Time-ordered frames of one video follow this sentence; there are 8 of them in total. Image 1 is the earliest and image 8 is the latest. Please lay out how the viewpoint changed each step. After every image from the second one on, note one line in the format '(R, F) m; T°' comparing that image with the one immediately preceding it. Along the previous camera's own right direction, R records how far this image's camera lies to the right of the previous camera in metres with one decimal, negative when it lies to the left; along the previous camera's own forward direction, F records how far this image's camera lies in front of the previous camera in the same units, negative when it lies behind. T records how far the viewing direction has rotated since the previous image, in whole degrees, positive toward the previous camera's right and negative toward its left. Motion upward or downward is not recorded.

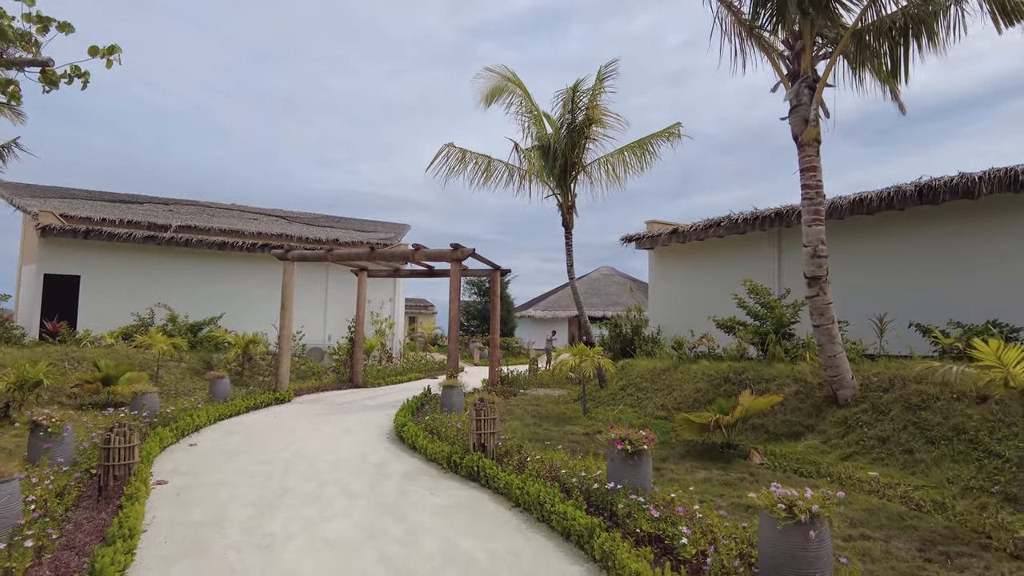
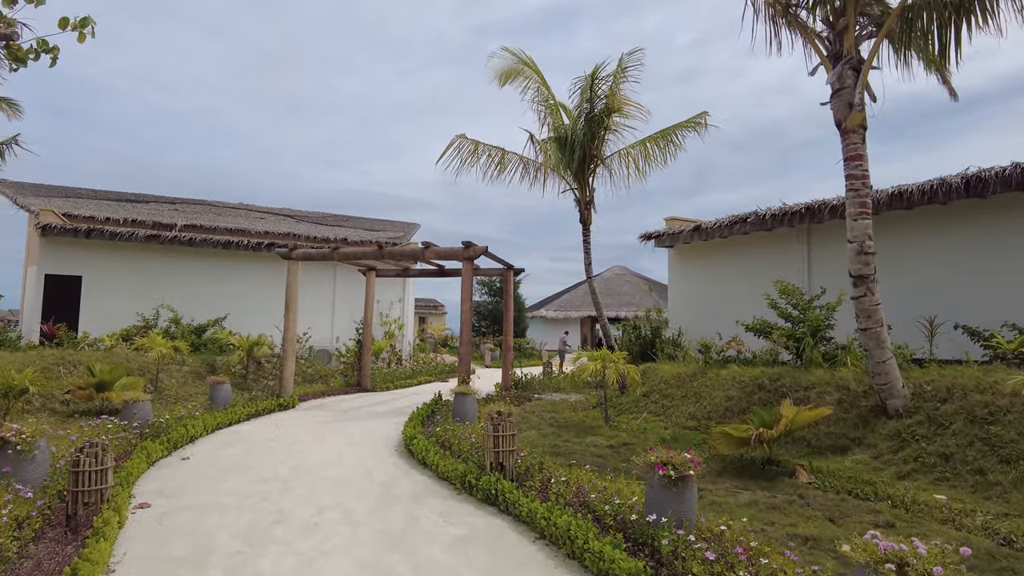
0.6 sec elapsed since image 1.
(-0.1, +0.5) m; -1°
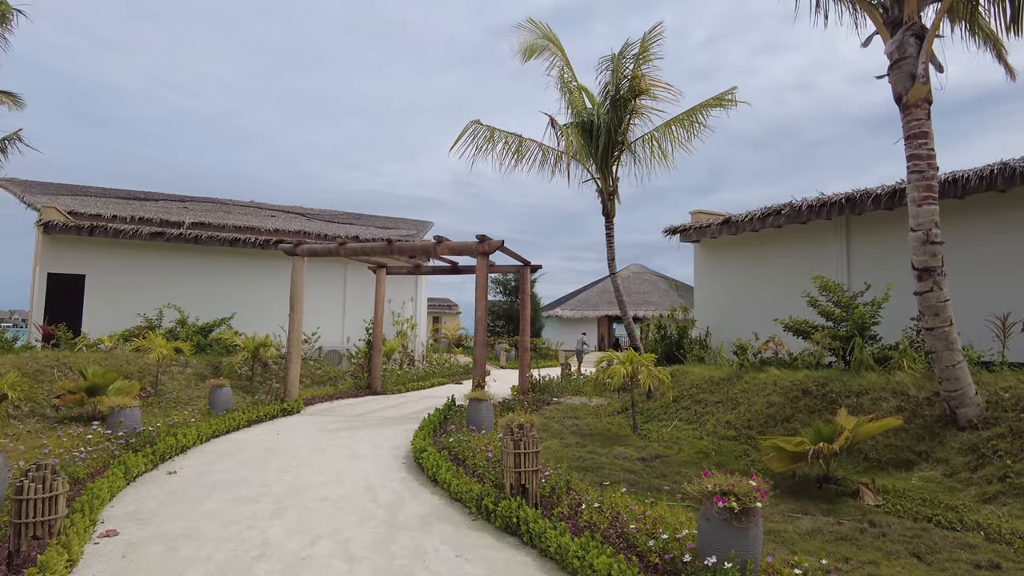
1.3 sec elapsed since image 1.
(-0.1, +0.6) m; -1°
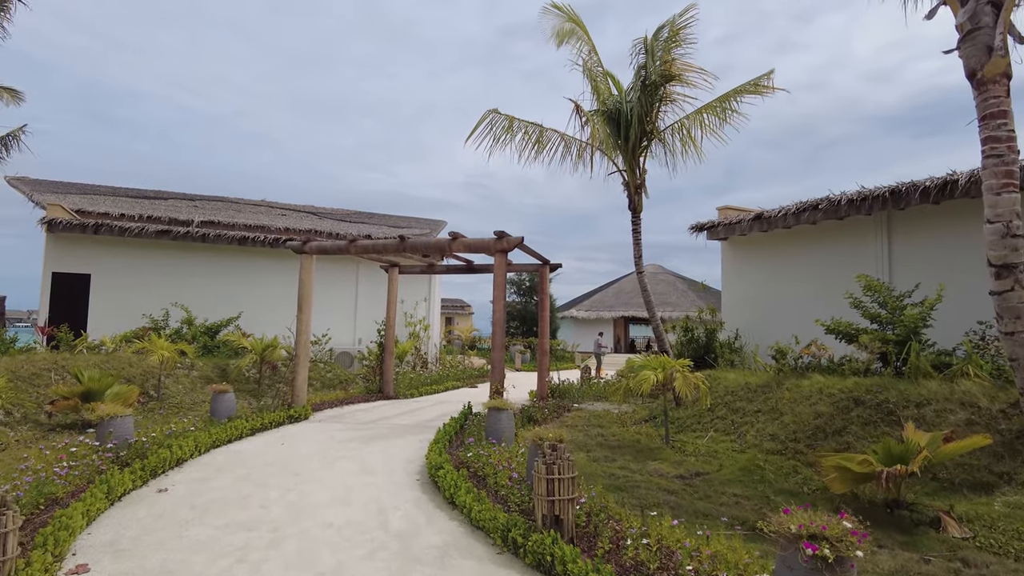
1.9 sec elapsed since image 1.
(-0.1, +0.5) m; -1°
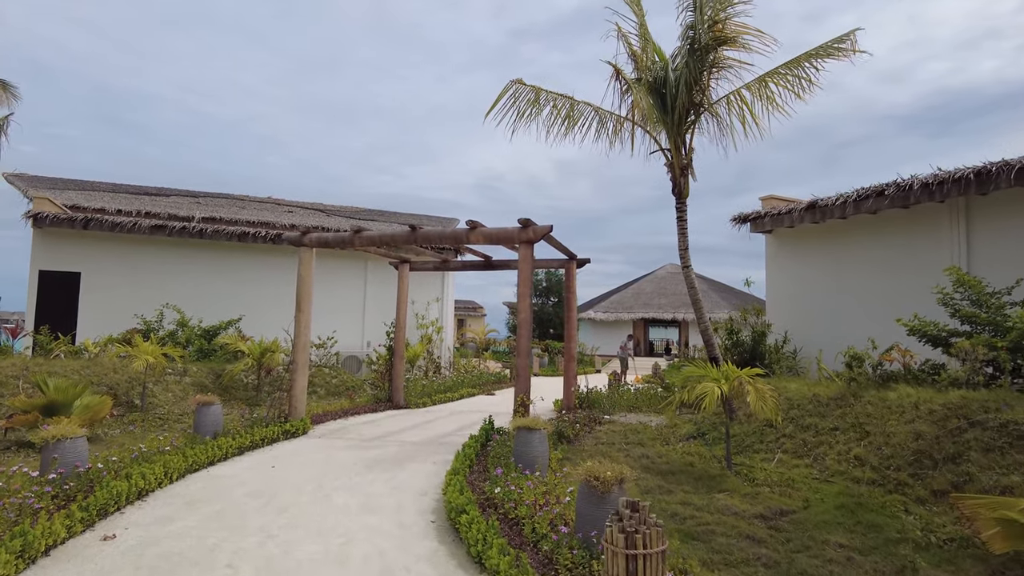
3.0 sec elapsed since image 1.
(-0.2, +1.1) m; -1°
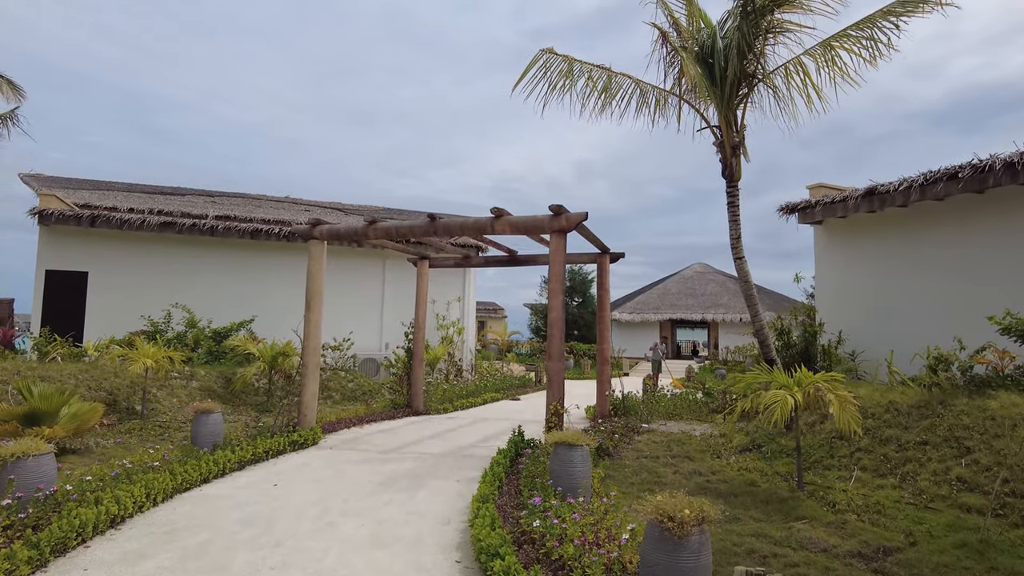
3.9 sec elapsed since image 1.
(-0.1, +0.8) m; -2°
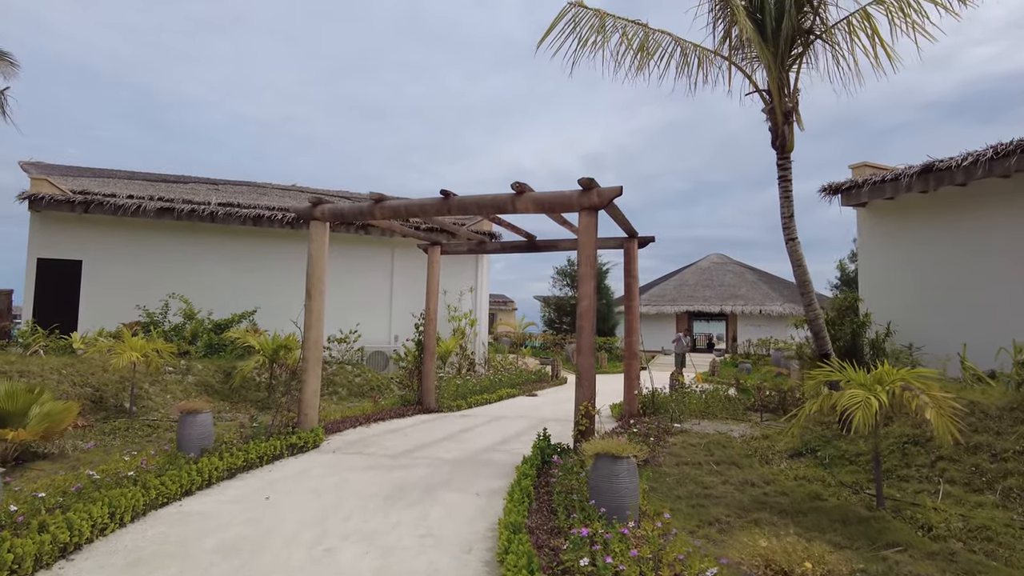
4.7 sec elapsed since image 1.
(-0.1, +0.7) m; -1°
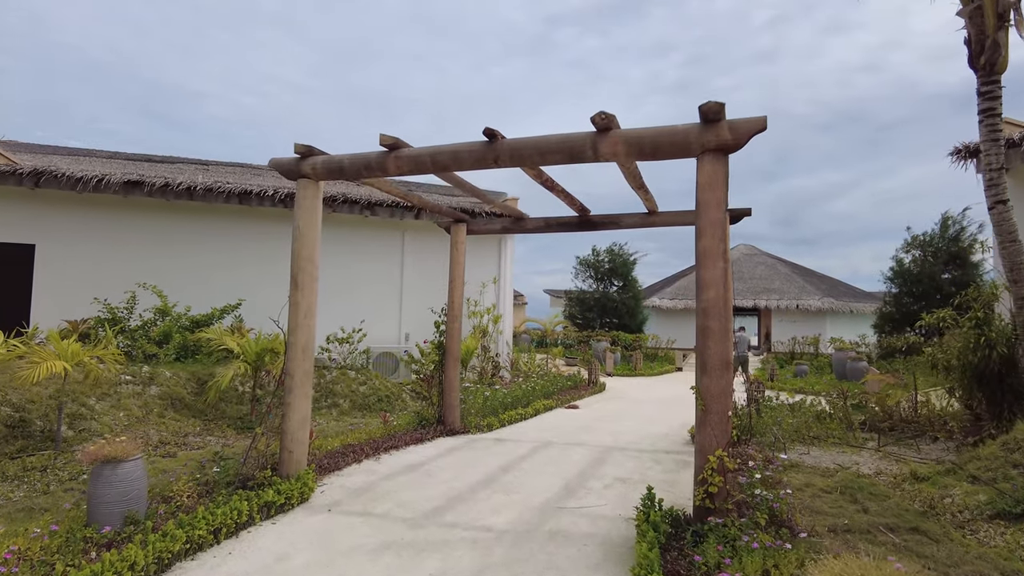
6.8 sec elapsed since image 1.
(-0.5, +1.9) m; 0°
